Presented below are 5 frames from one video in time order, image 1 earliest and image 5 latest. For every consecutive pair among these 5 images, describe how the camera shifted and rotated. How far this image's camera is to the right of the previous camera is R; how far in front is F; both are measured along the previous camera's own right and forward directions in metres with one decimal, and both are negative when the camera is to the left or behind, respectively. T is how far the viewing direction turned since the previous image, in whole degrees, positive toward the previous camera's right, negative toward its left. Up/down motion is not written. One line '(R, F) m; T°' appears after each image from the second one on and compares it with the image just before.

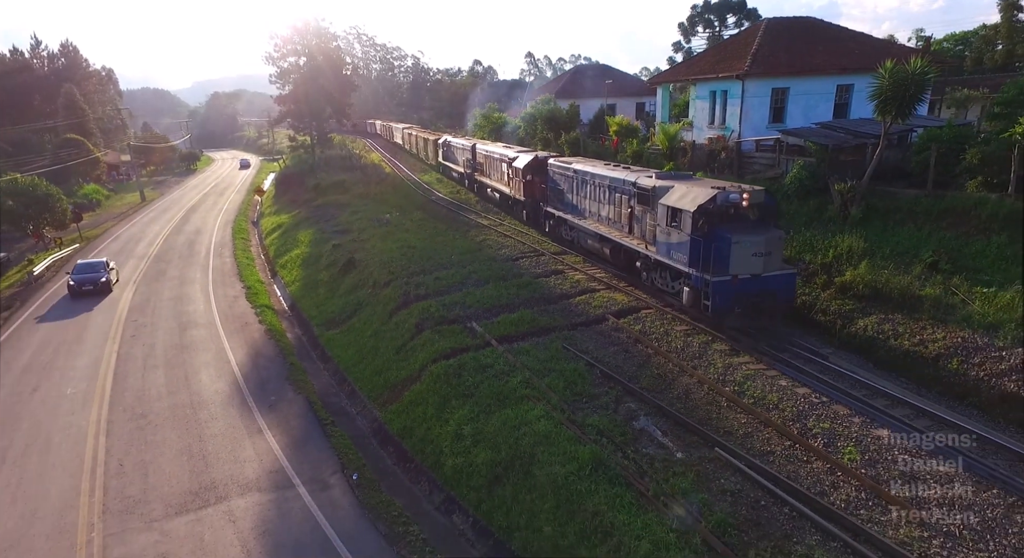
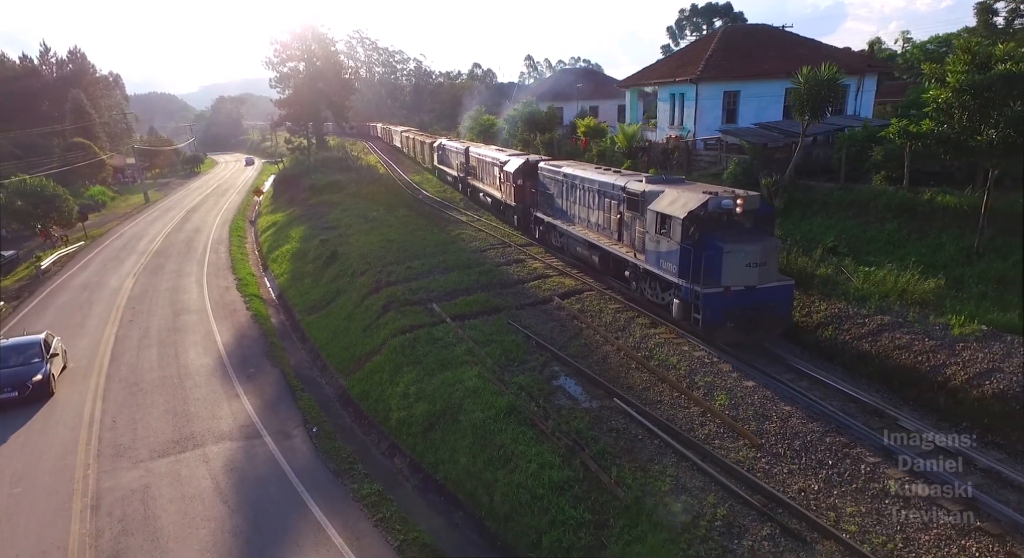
(+1.5, -1.8) m; 0°
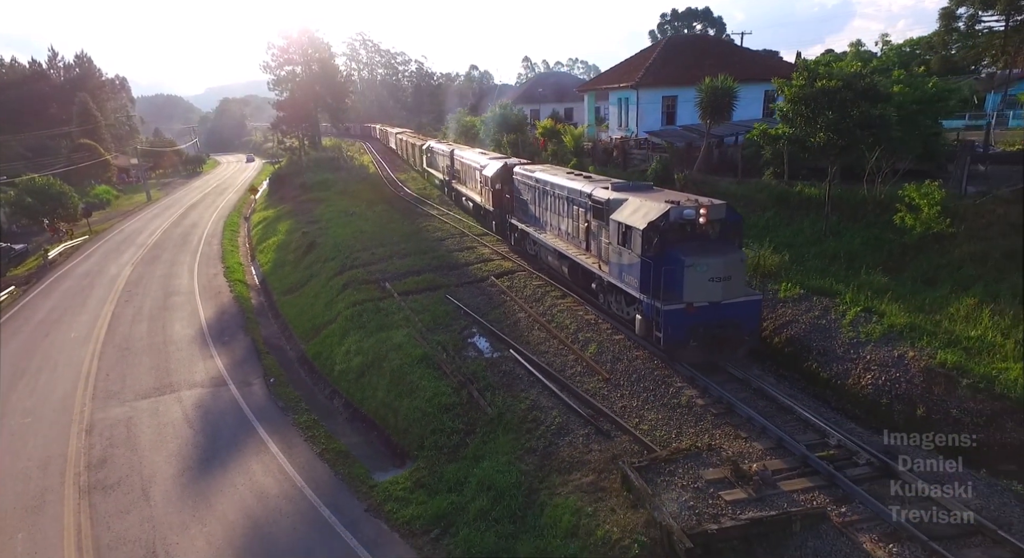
(+2.2, -2.7) m; 0°
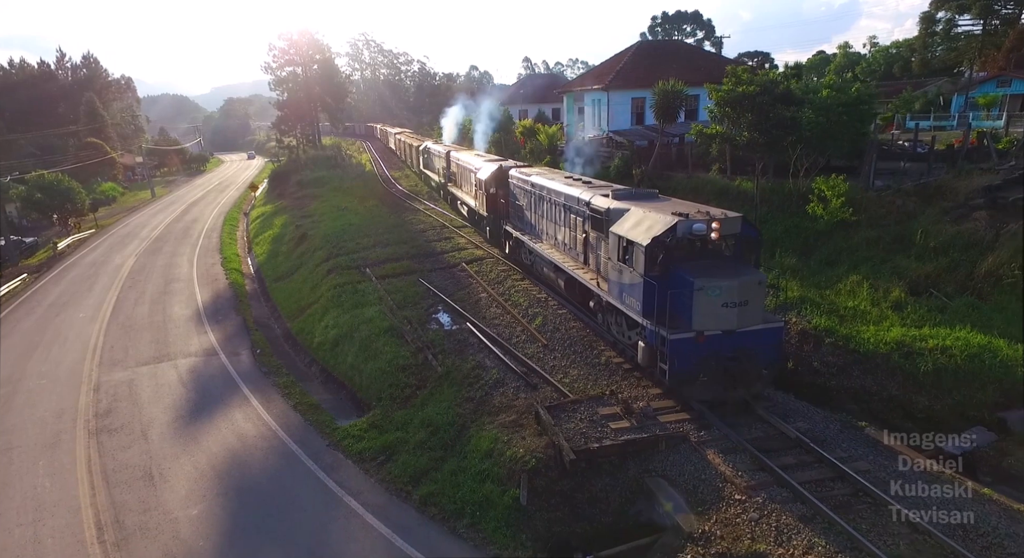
(+1.3, -1.9) m; 0°
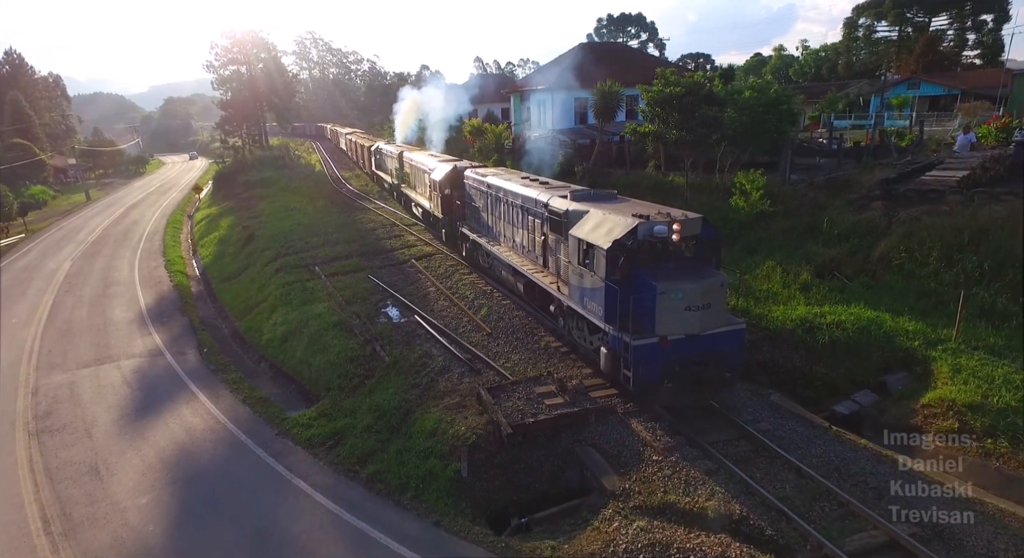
(+0.3, -0.7) m; +4°
